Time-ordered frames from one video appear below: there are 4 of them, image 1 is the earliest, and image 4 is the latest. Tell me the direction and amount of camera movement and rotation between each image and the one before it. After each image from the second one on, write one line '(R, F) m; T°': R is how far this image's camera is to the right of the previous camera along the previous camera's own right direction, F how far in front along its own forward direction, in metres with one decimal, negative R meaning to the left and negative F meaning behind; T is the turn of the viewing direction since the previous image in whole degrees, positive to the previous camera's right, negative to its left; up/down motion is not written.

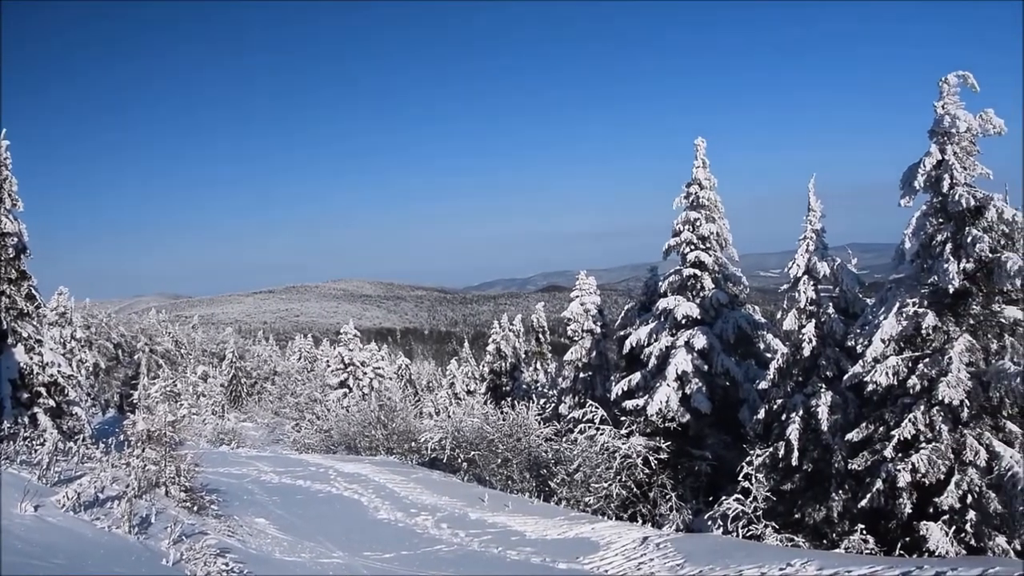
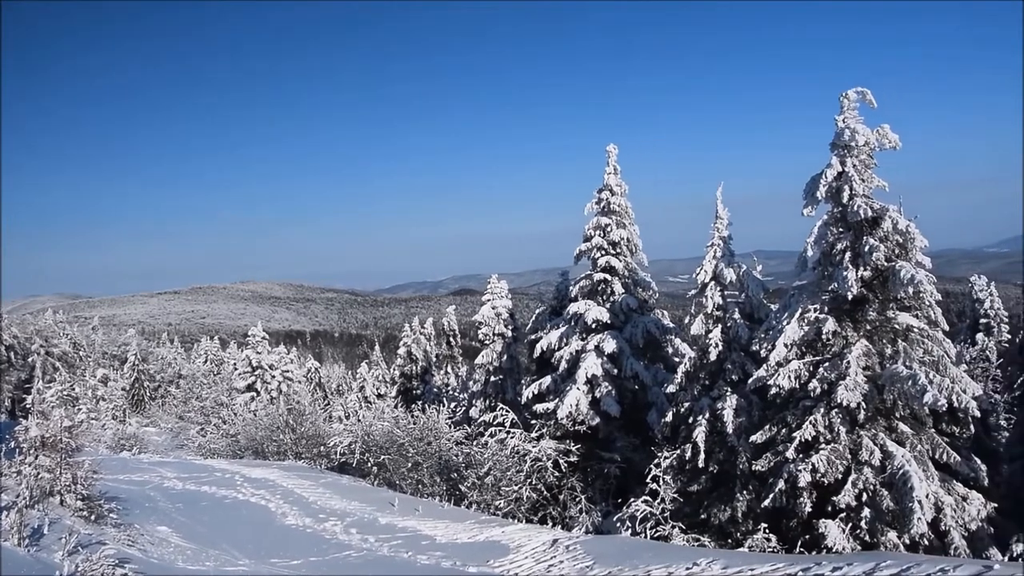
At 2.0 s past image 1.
(+0.7, +0.1) m; +4°
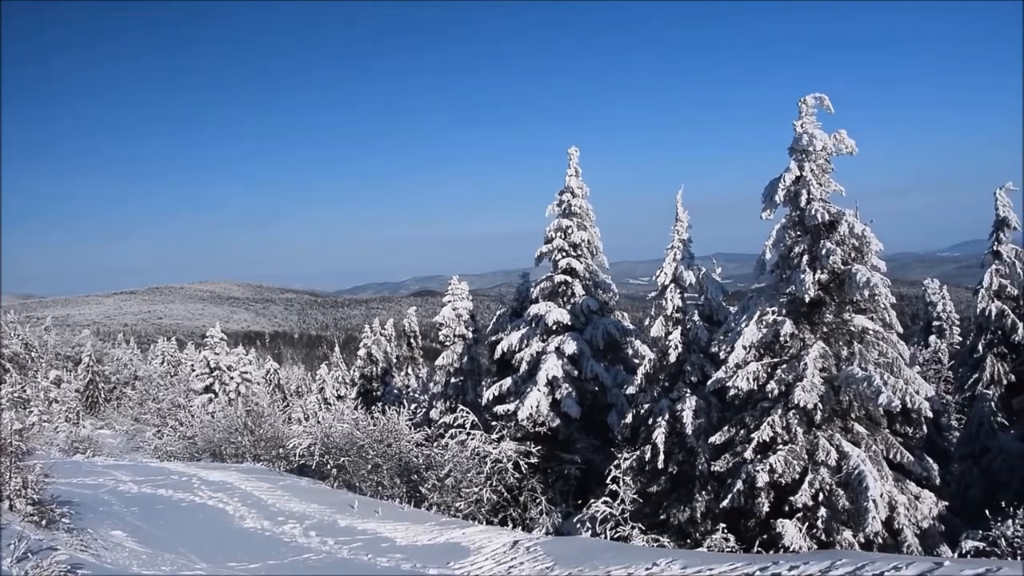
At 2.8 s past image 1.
(+0.3, 0.0) m; +2°
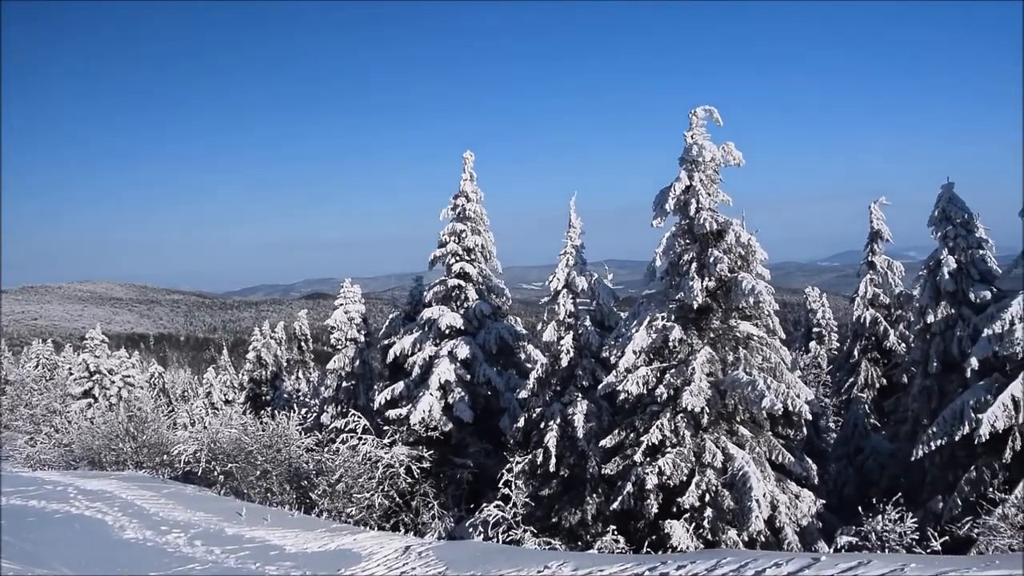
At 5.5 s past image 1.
(+0.8, 0.0) m; +5°
